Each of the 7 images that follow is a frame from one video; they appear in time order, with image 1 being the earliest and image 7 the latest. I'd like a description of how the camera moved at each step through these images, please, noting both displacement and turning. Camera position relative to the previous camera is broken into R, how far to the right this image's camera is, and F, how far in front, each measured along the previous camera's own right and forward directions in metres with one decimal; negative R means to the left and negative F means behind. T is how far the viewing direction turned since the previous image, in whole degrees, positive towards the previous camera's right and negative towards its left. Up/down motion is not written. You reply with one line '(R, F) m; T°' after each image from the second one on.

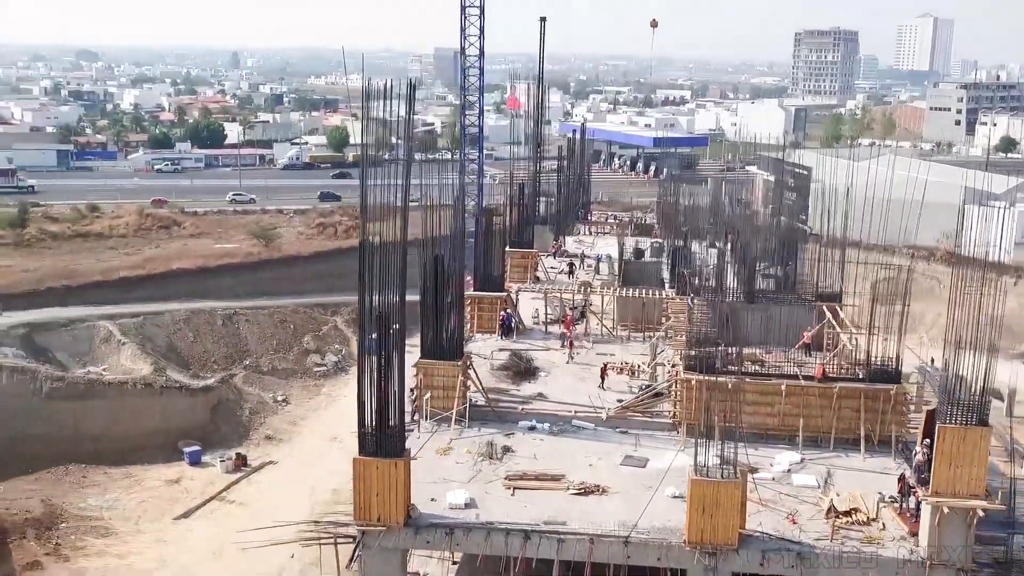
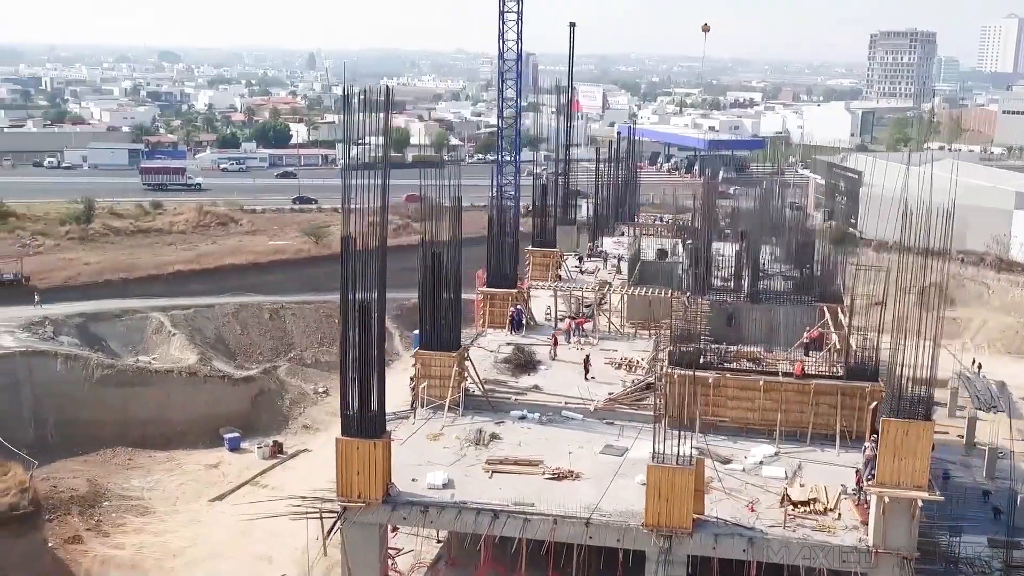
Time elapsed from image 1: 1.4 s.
(+0.8, -0.5) m; -4°
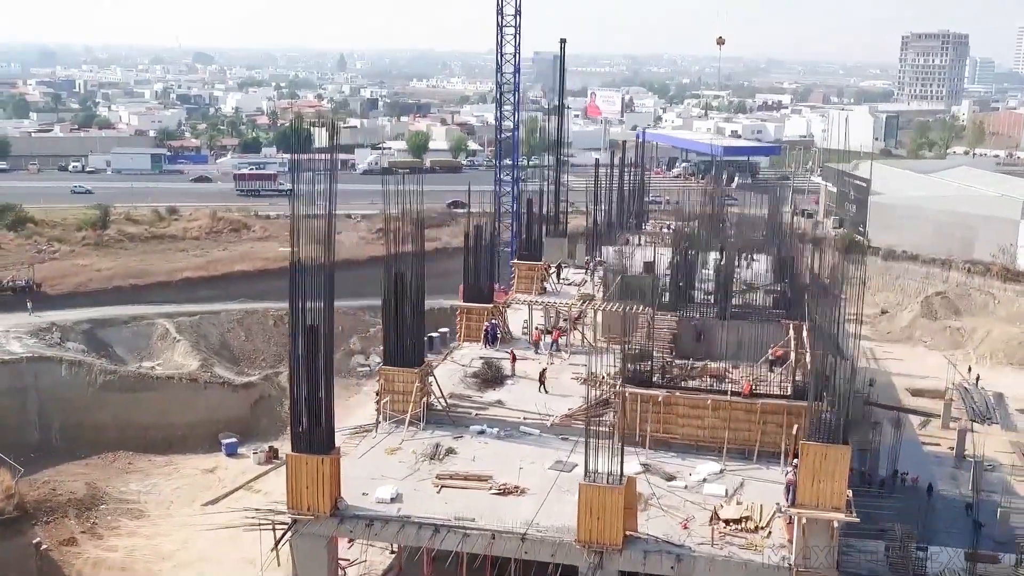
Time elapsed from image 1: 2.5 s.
(+0.7, -0.3) m; -2°
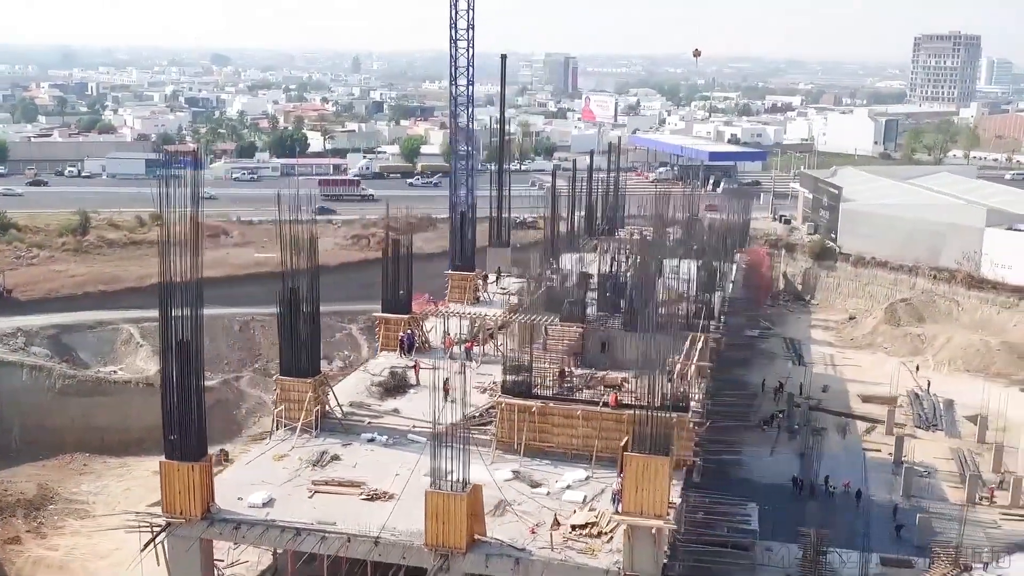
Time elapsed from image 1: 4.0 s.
(+1.4, -0.5) m; -1°
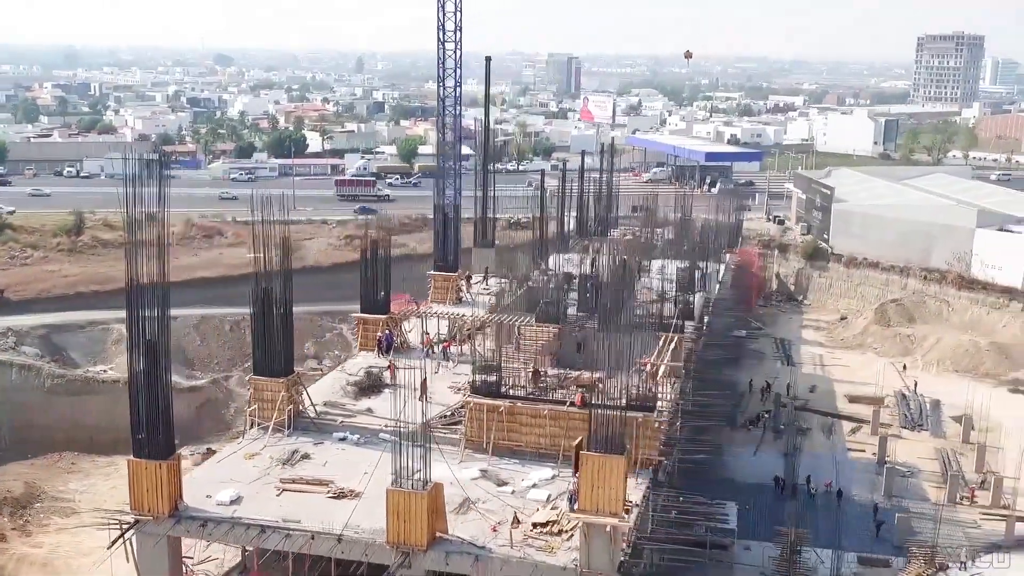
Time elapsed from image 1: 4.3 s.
(+0.4, -0.1) m; 0°
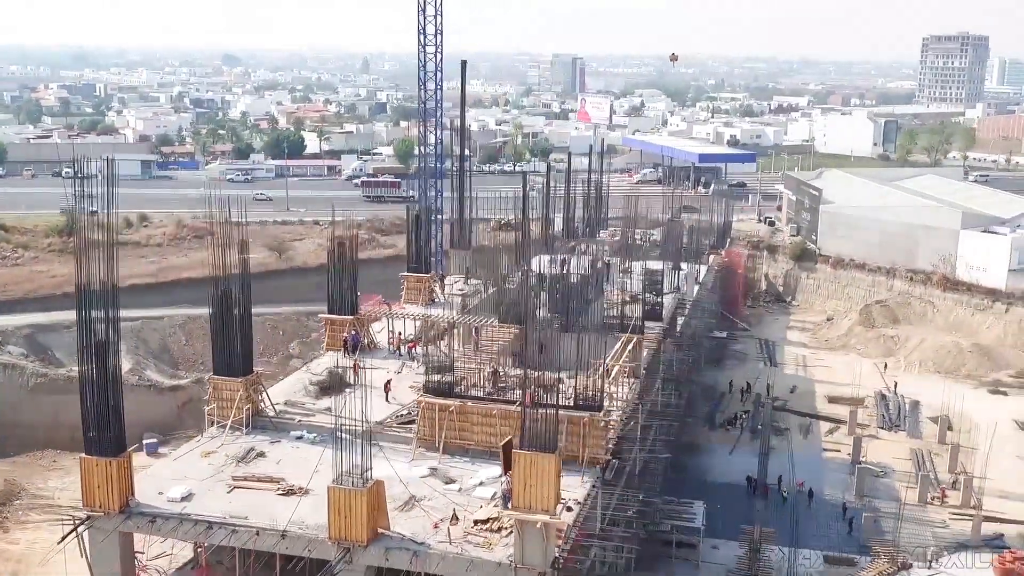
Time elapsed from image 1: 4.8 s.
(+0.6, -0.2) m; 0°
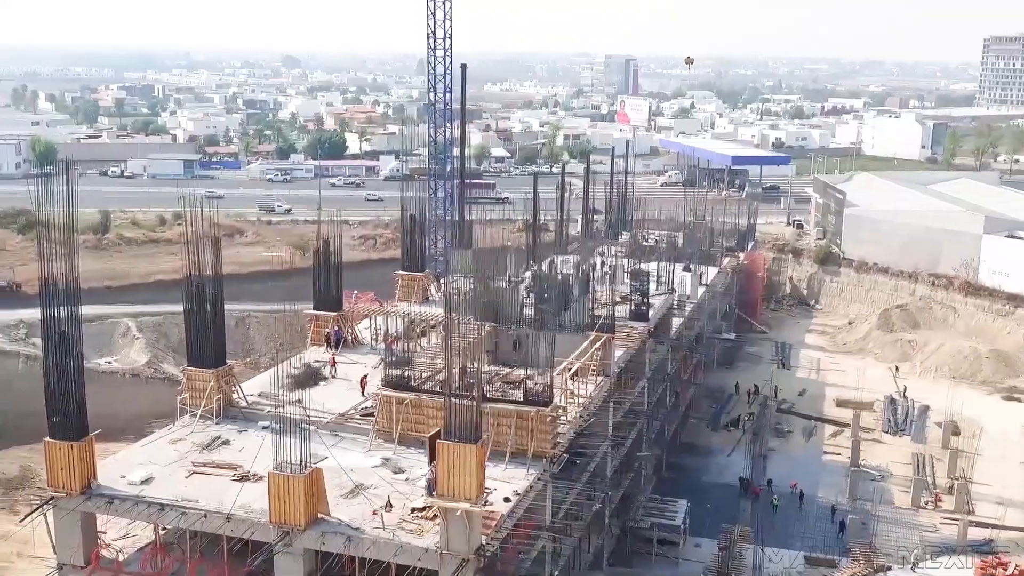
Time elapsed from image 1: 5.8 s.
(+1.1, -0.3) m; -3°
